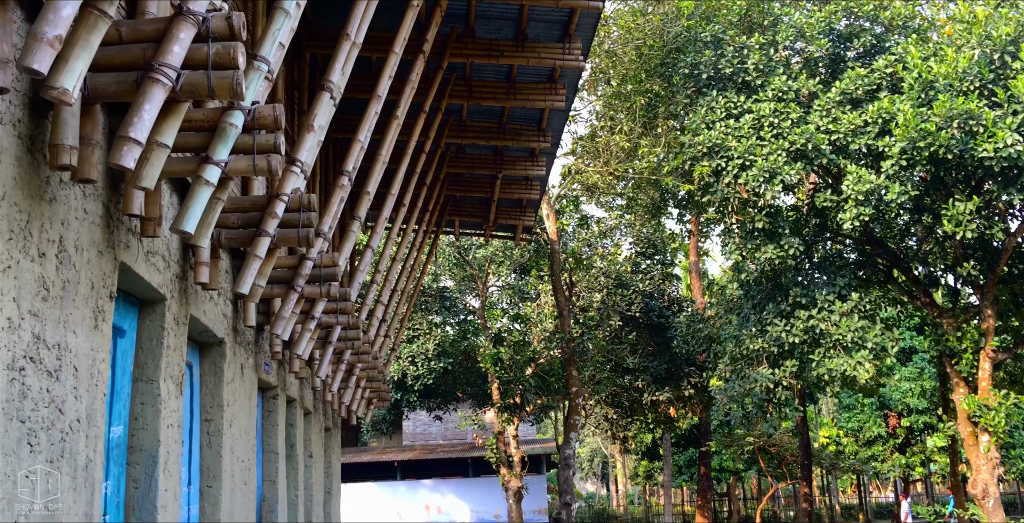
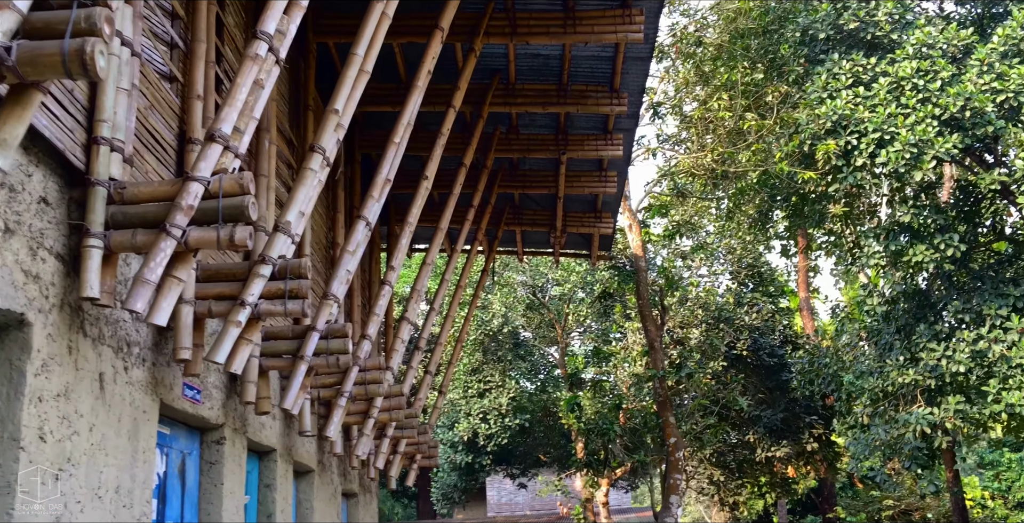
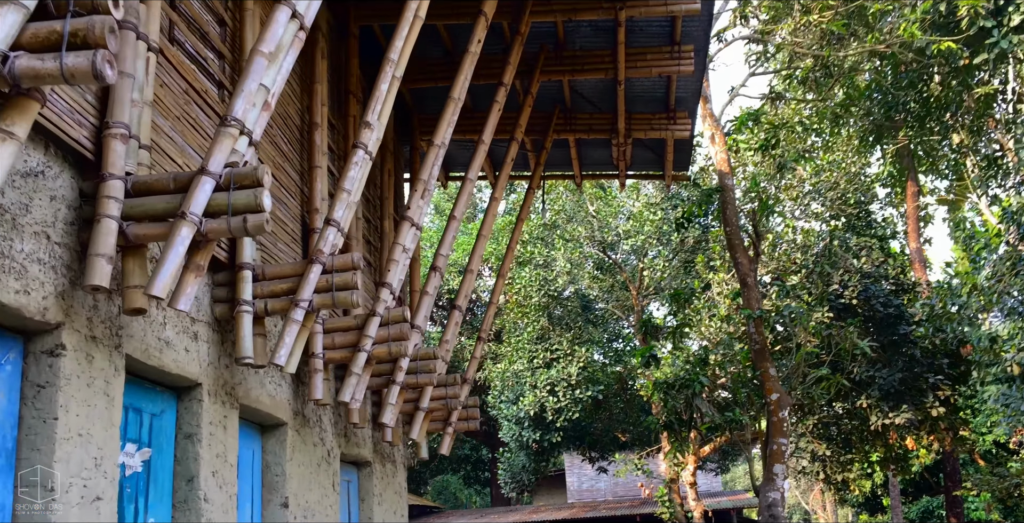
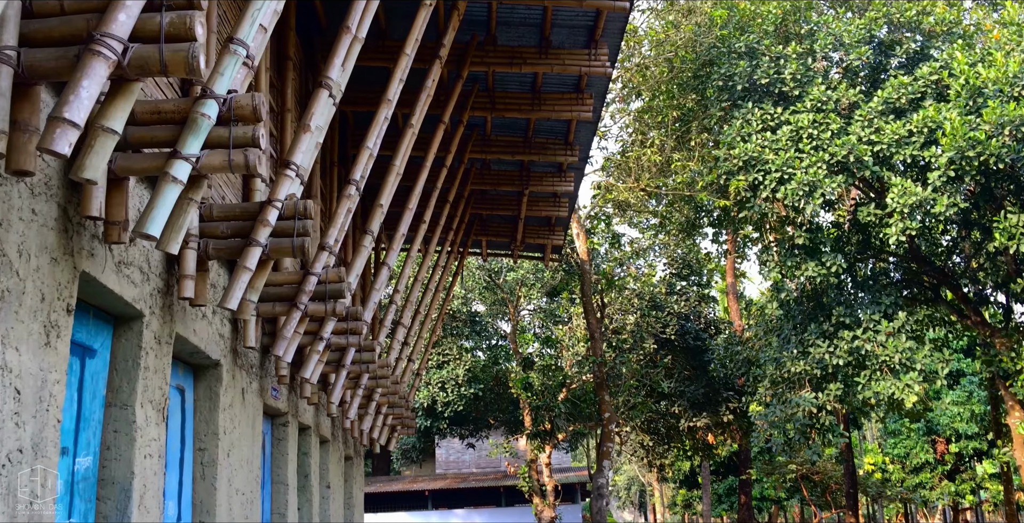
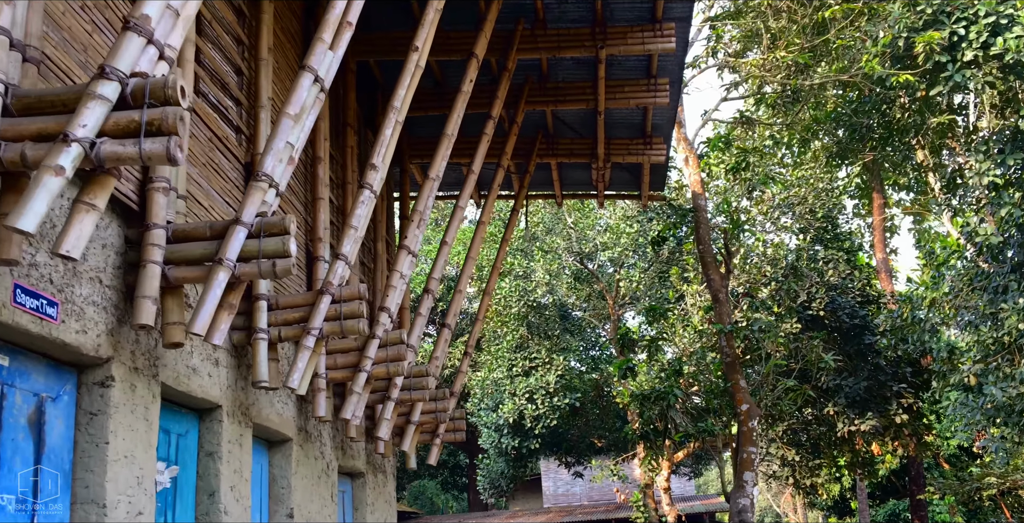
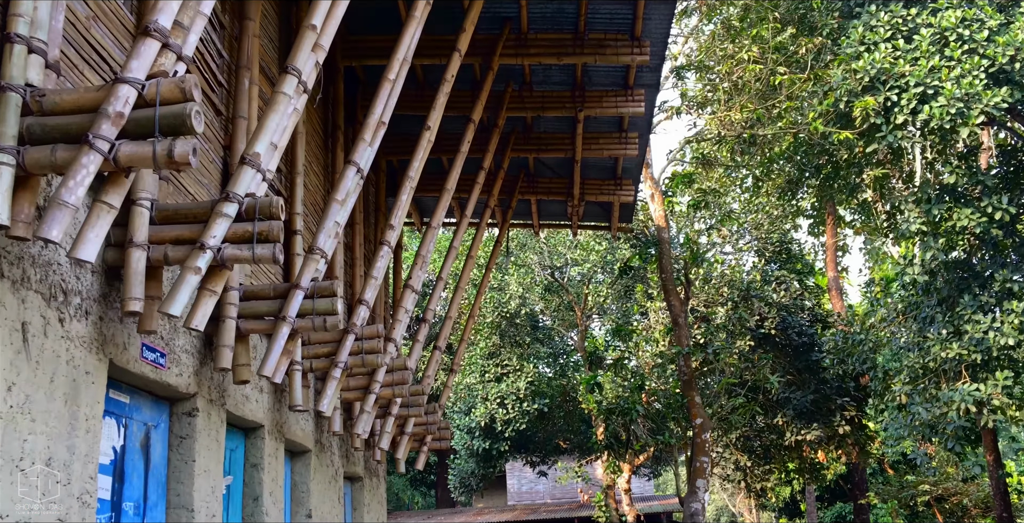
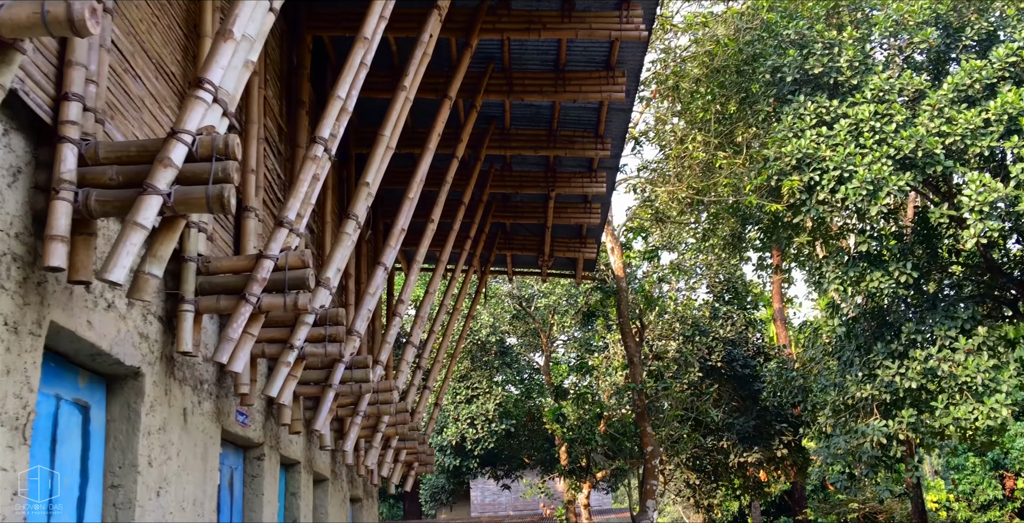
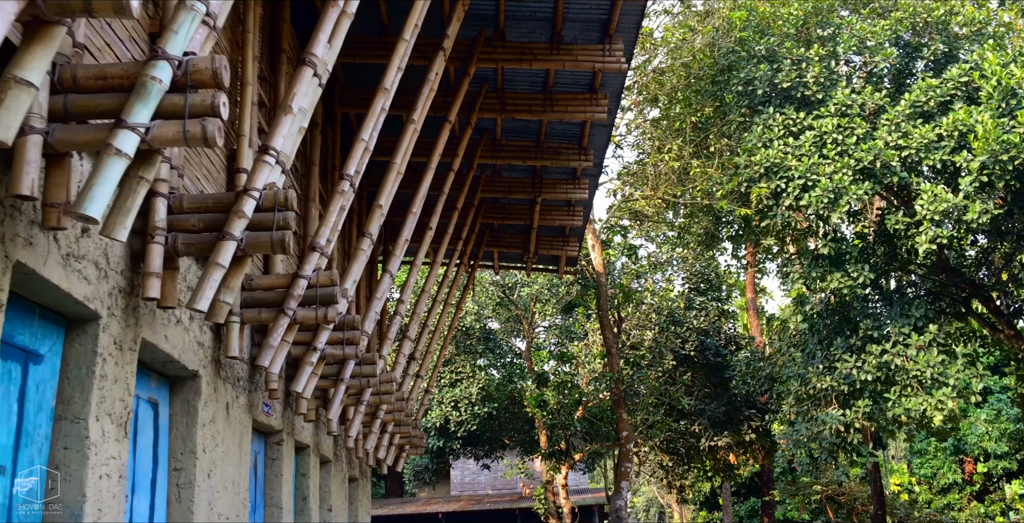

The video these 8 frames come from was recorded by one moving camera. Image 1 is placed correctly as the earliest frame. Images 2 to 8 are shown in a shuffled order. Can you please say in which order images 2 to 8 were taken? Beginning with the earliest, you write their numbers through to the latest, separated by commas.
4, 8, 7, 2, 6, 5, 3
